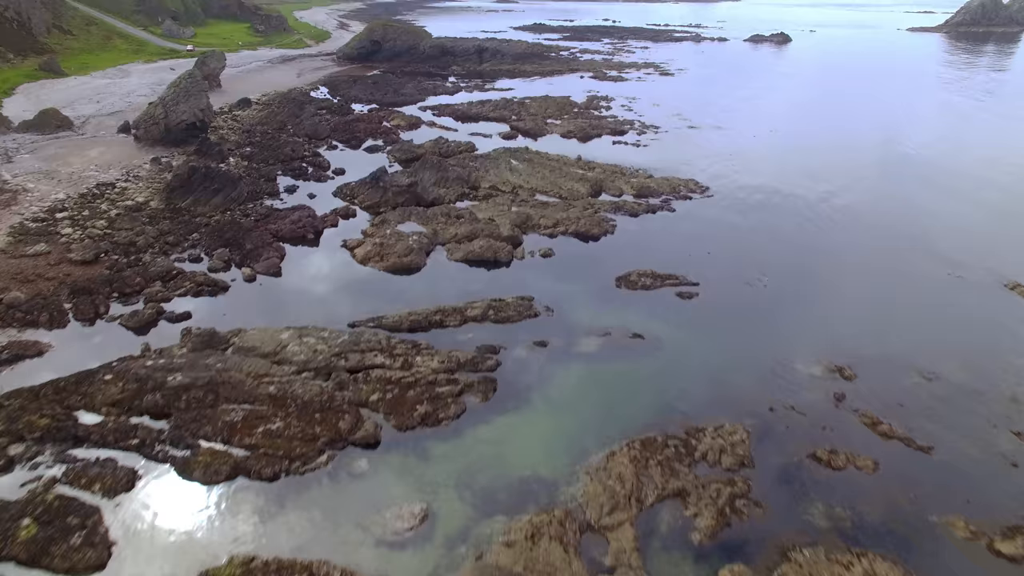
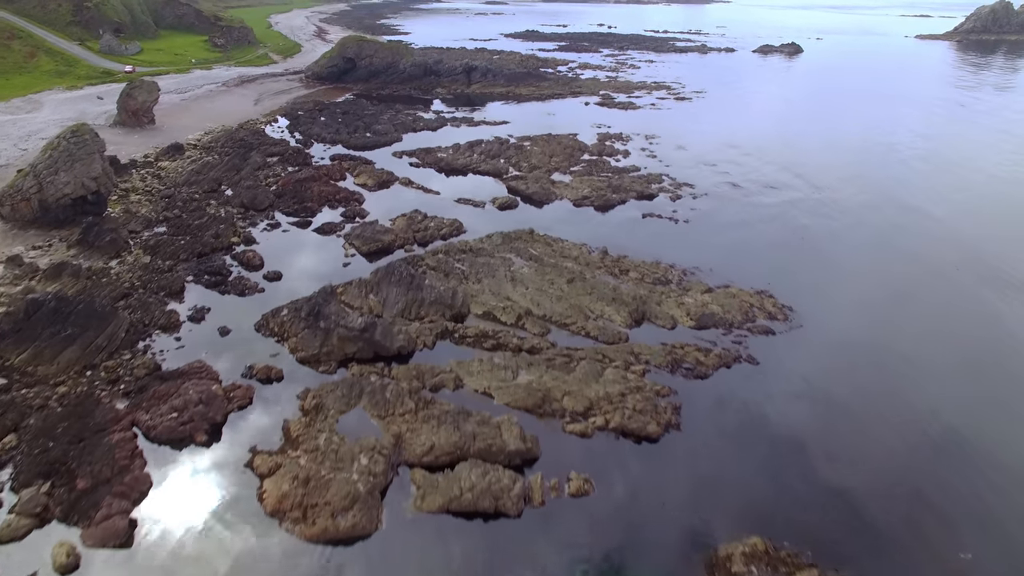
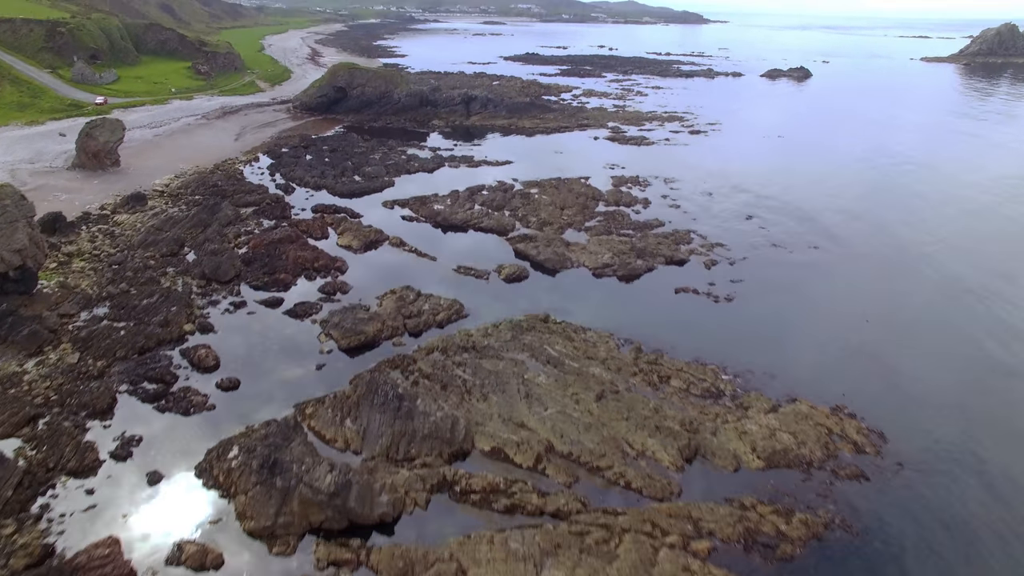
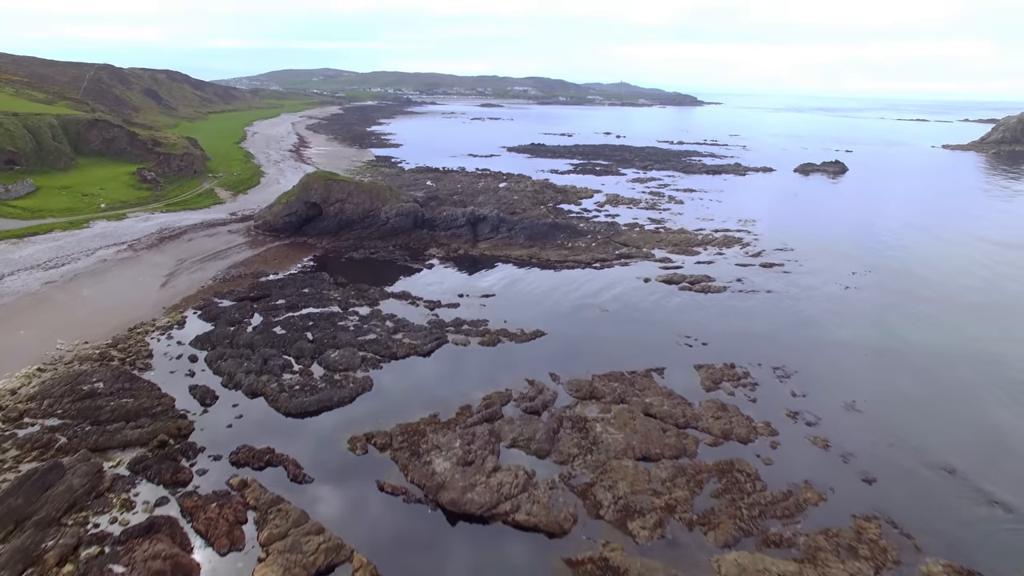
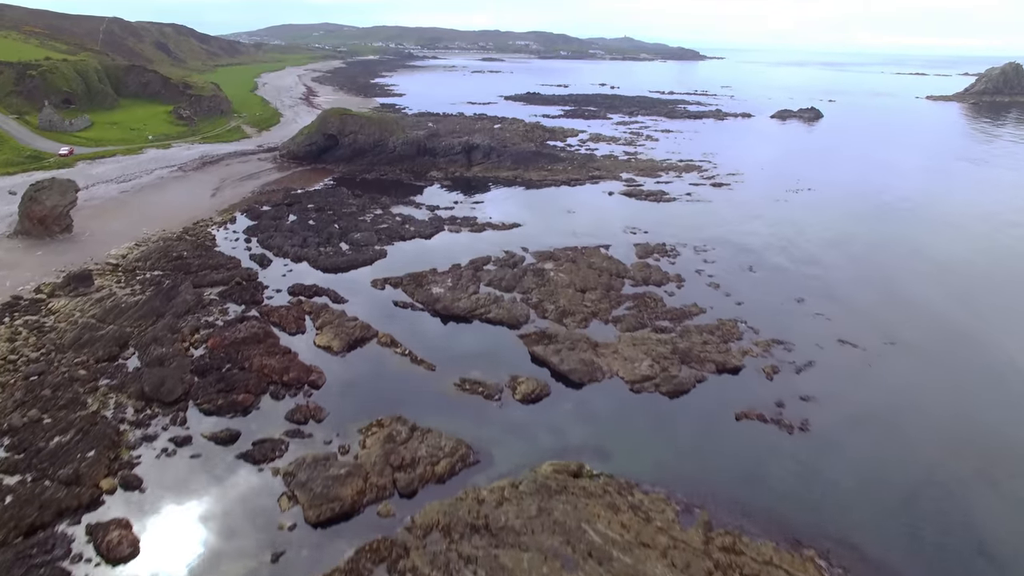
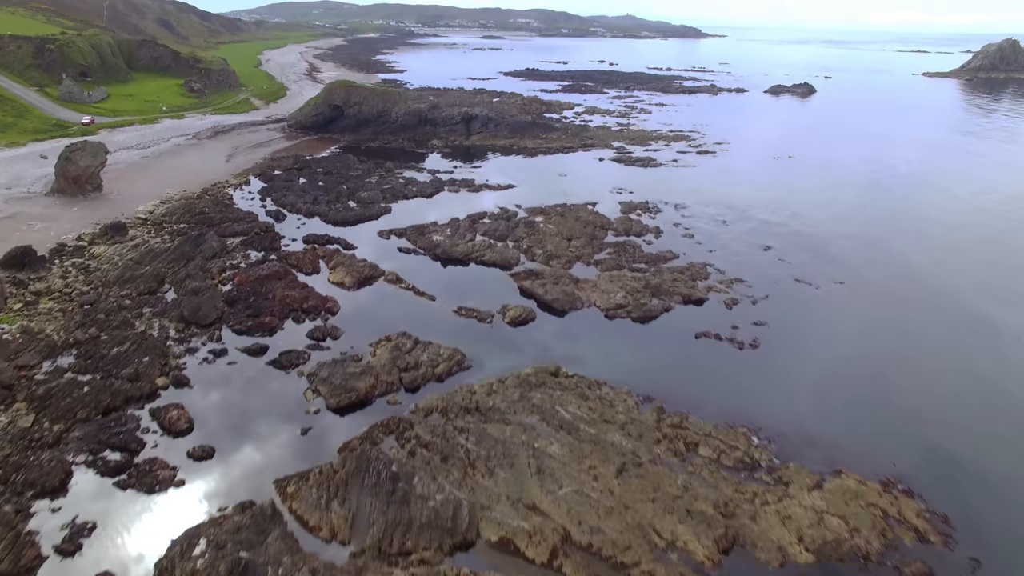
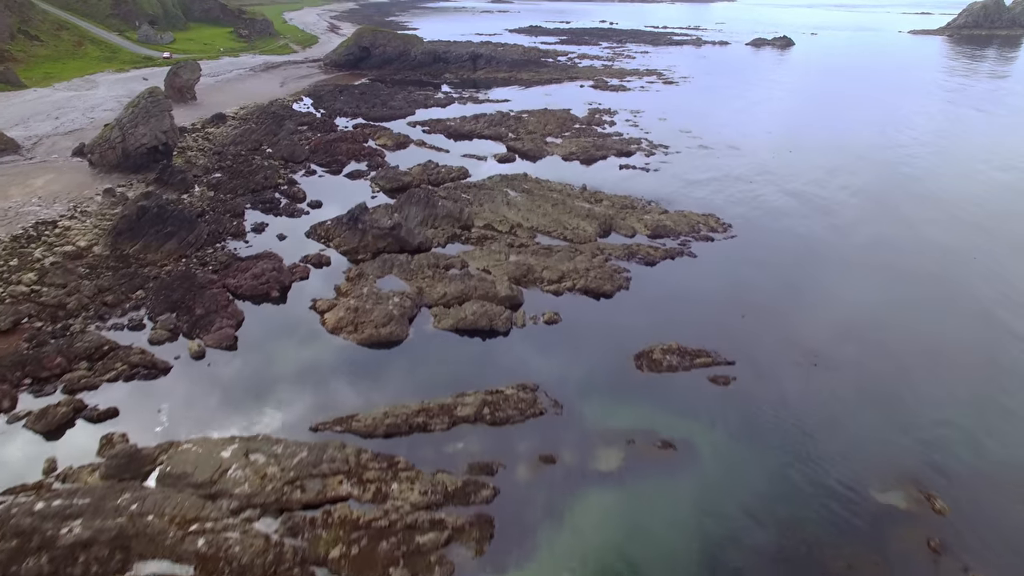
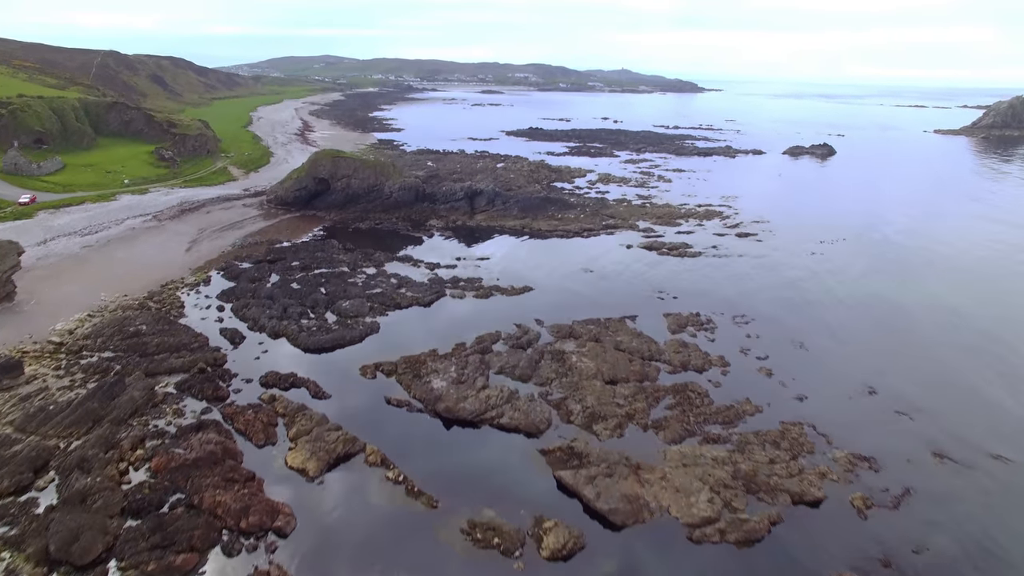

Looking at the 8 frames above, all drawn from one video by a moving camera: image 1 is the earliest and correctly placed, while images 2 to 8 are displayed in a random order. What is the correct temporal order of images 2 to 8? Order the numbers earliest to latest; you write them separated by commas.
7, 2, 3, 6, 5, 8, 4
